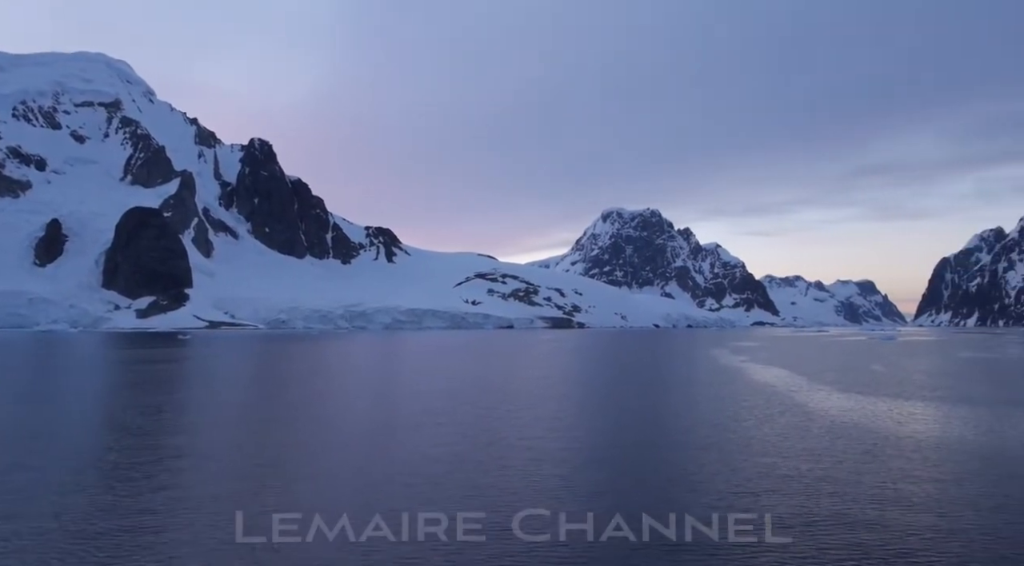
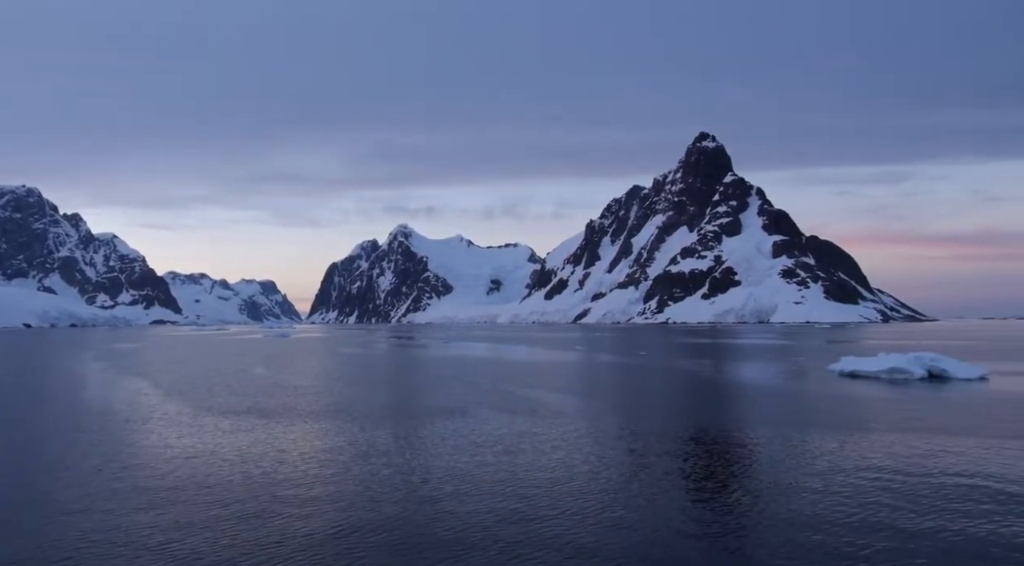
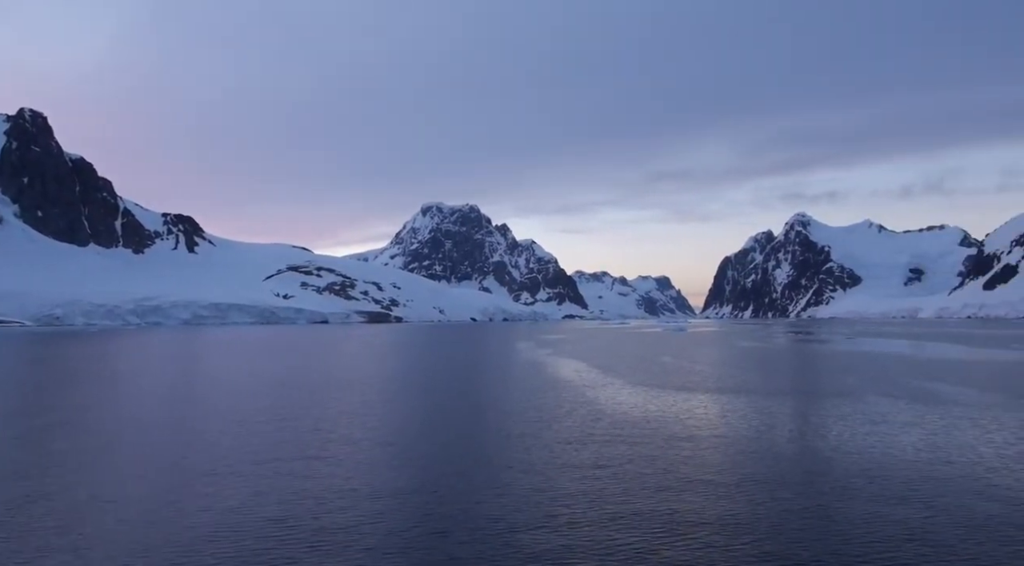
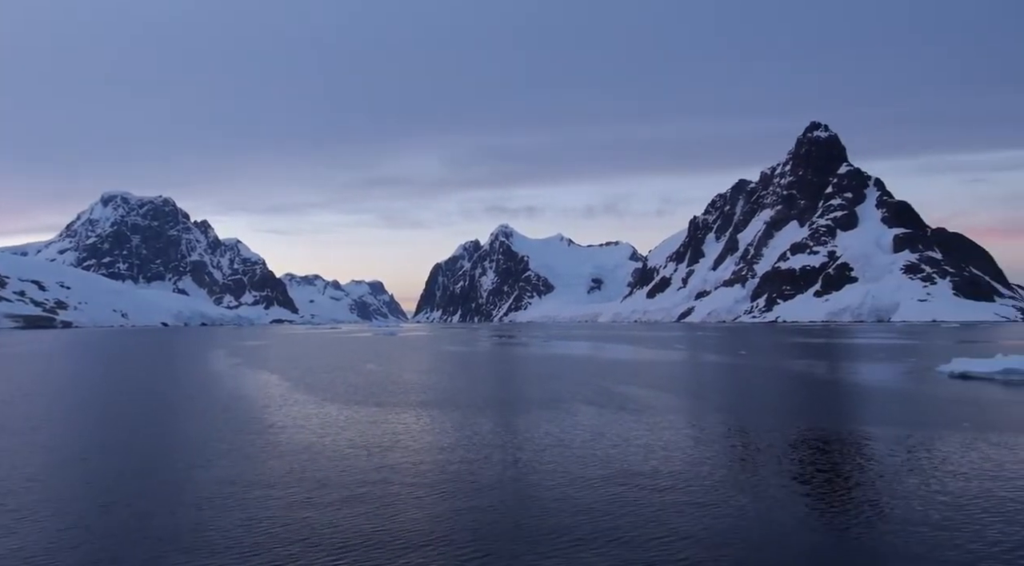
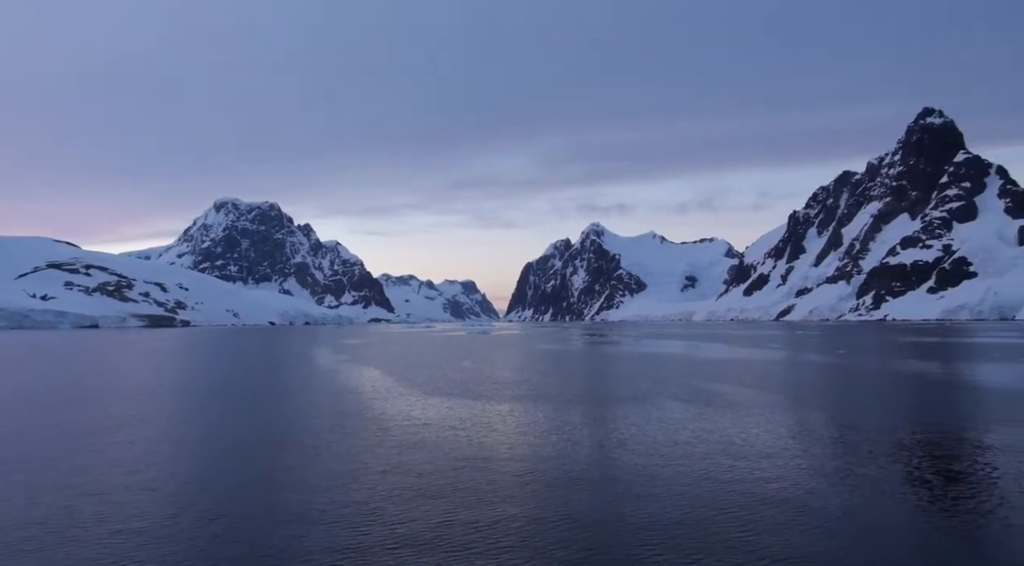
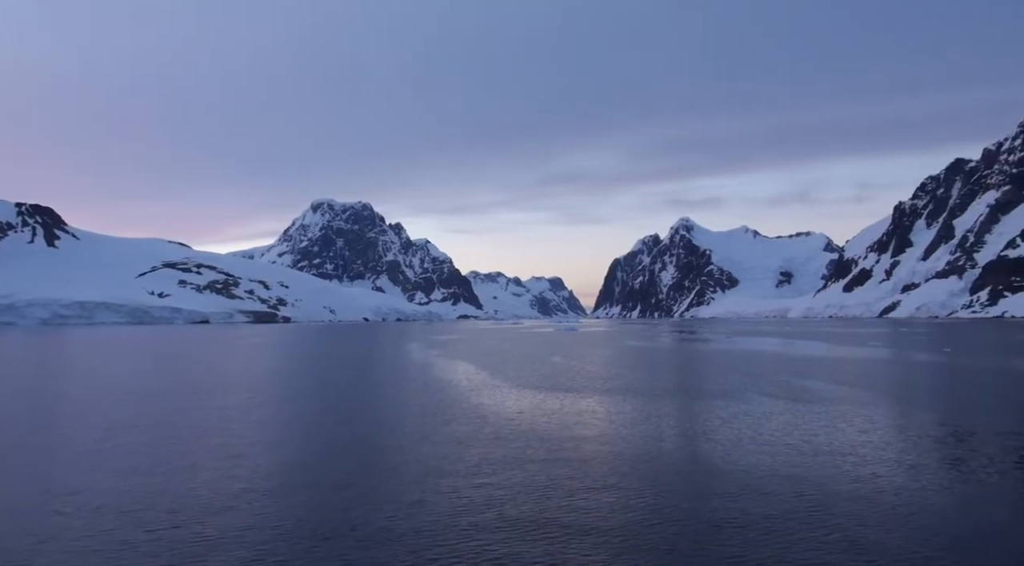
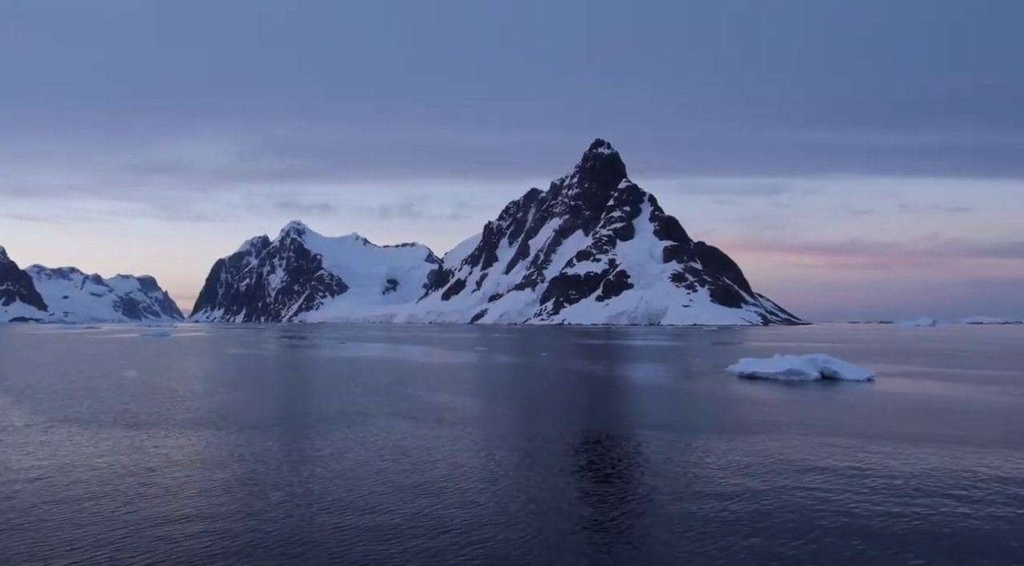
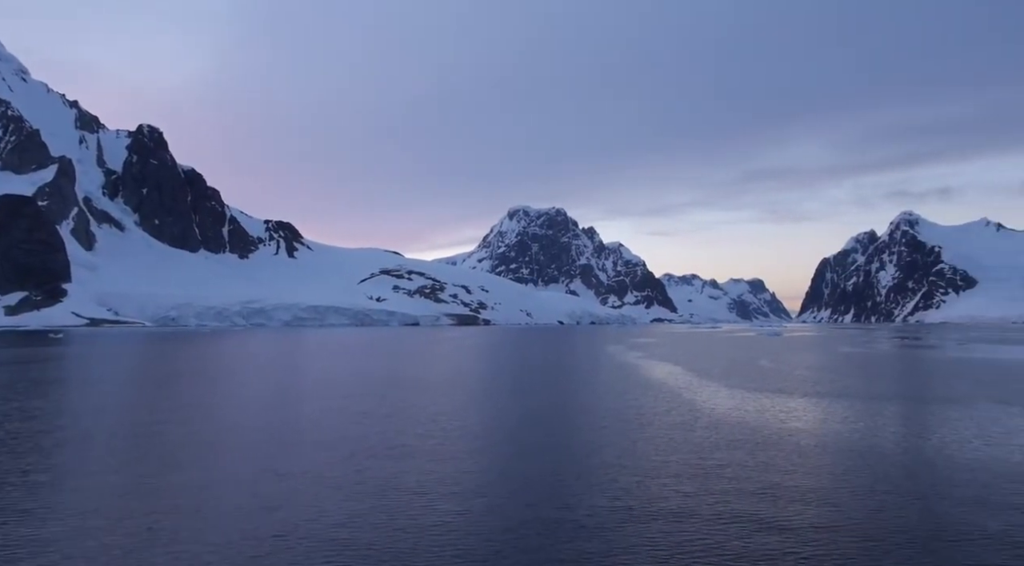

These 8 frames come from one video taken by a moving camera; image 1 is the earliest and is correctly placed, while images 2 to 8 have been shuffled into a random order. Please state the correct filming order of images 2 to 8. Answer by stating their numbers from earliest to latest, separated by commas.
8, 3, 6, 5, 4, 2, 7
